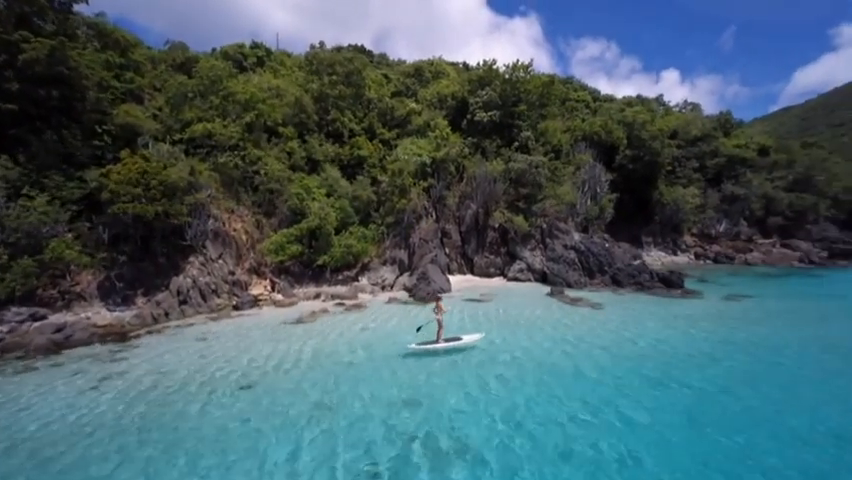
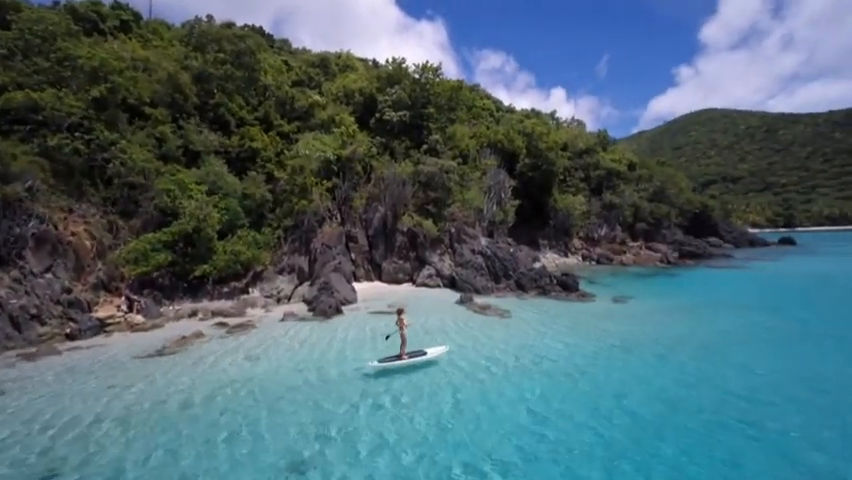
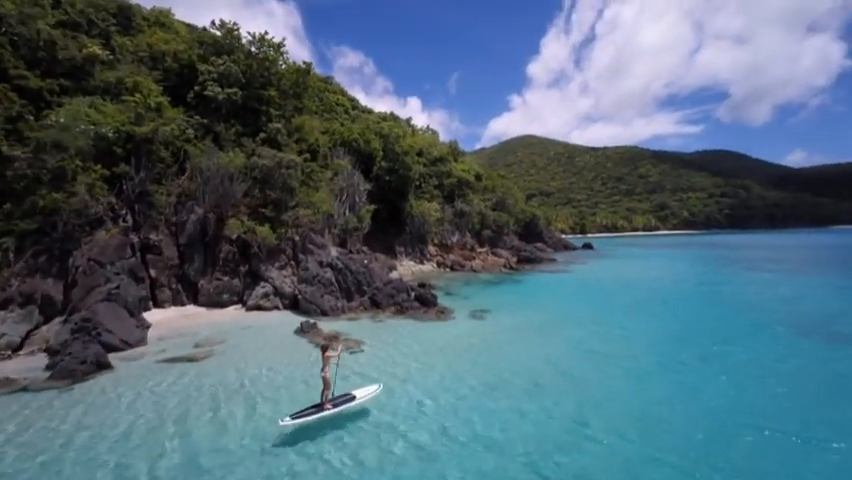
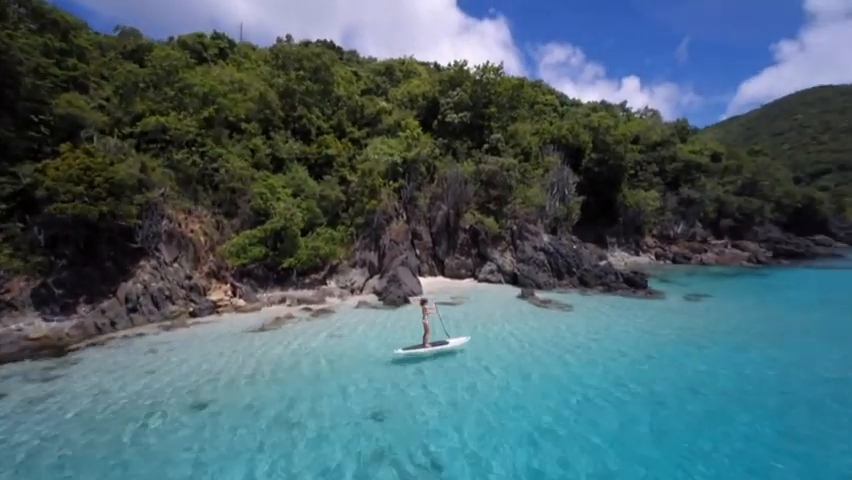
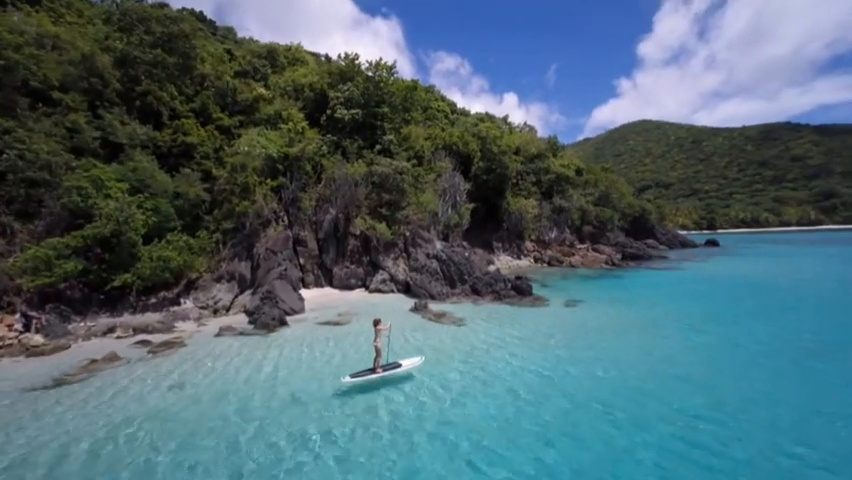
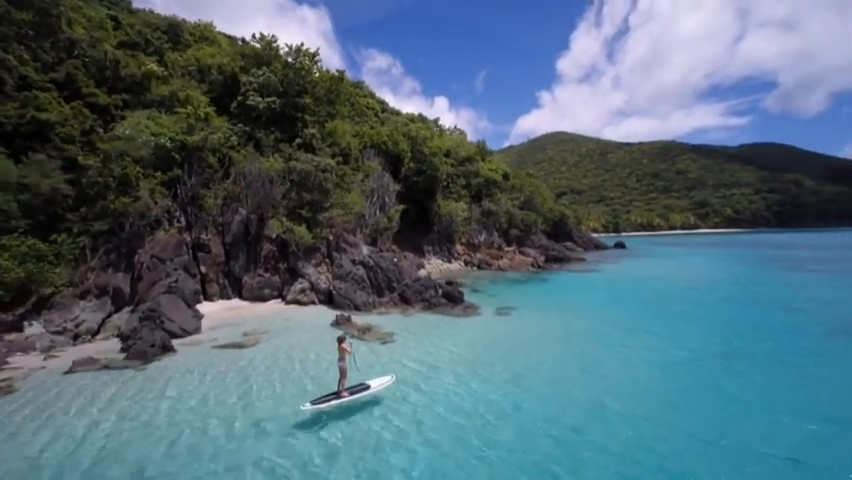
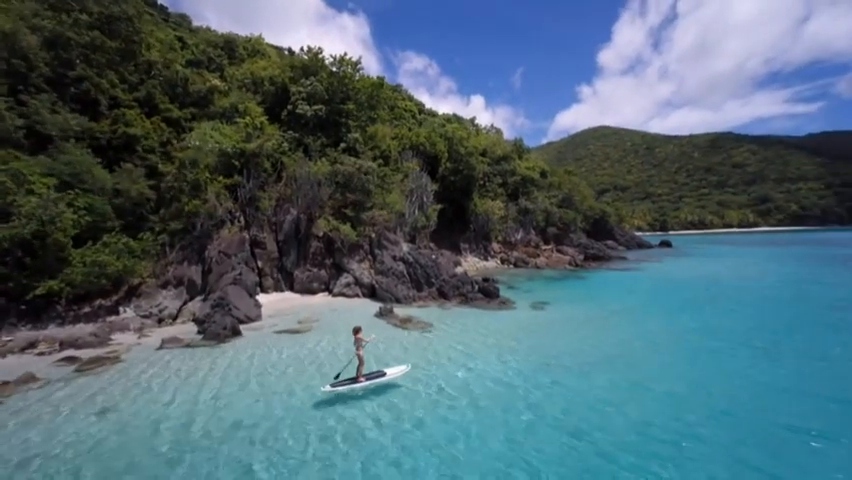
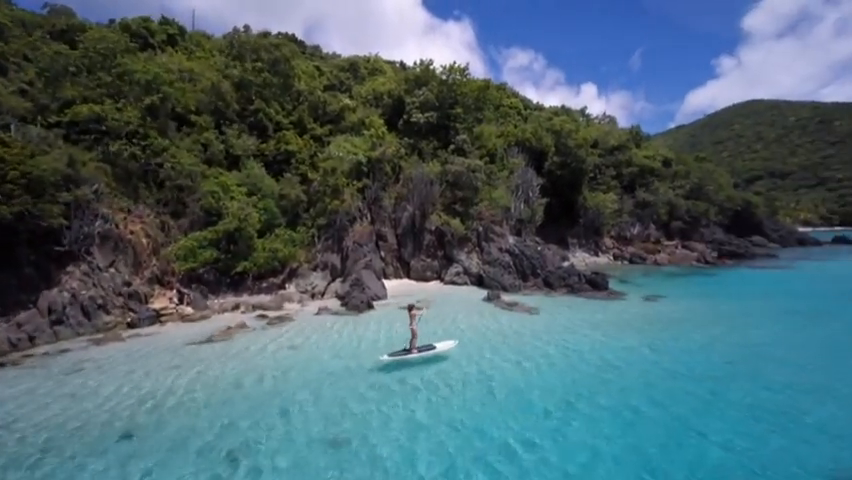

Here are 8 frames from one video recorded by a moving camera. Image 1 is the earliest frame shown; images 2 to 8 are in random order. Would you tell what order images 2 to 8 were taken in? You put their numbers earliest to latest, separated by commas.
4, 8, 2, 5, 7, 6, 3
